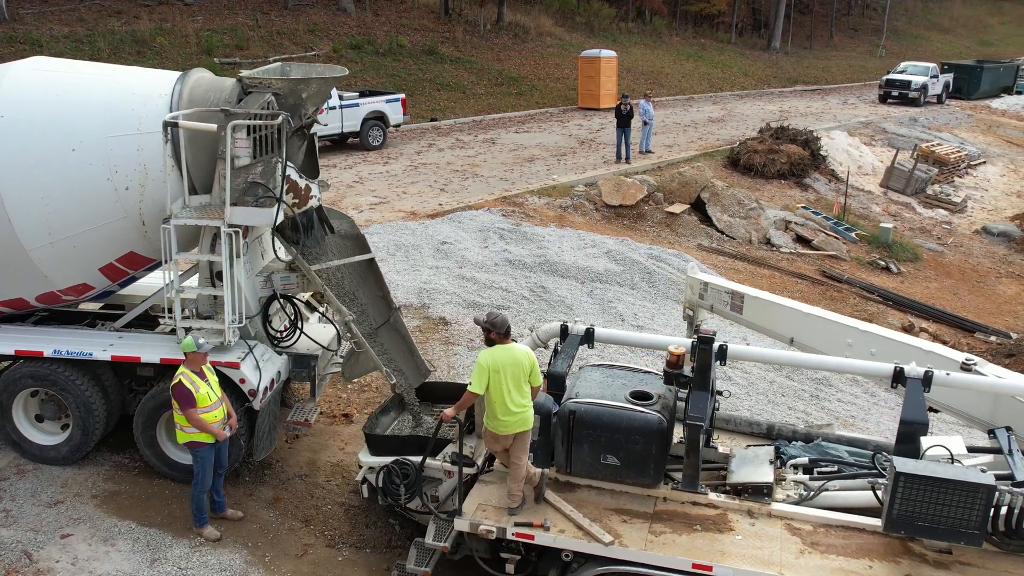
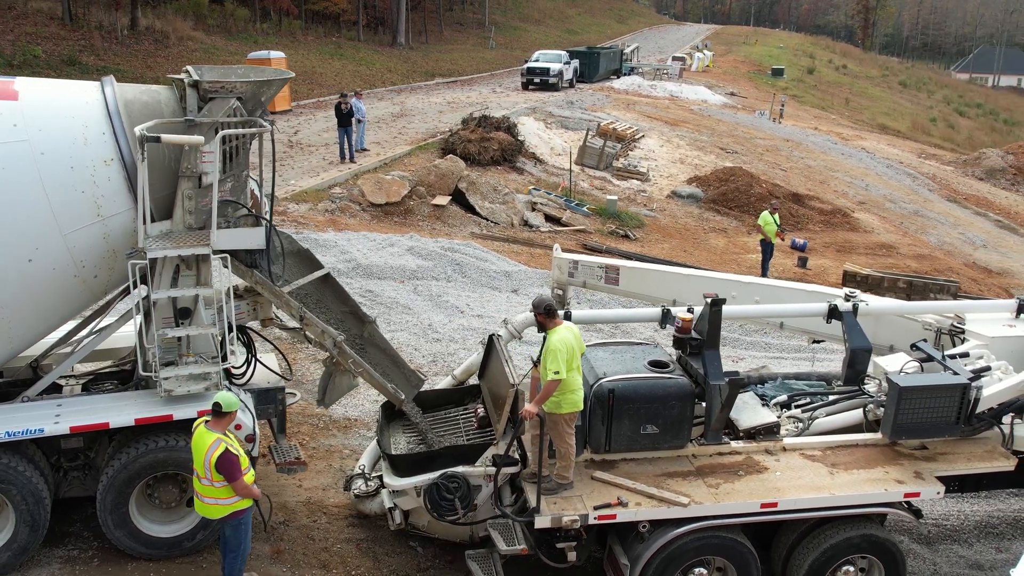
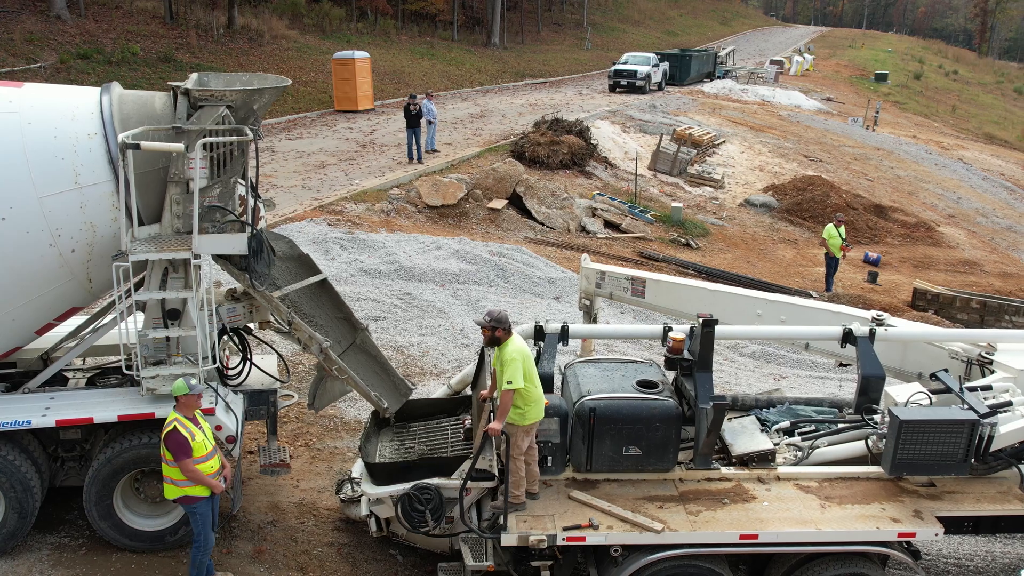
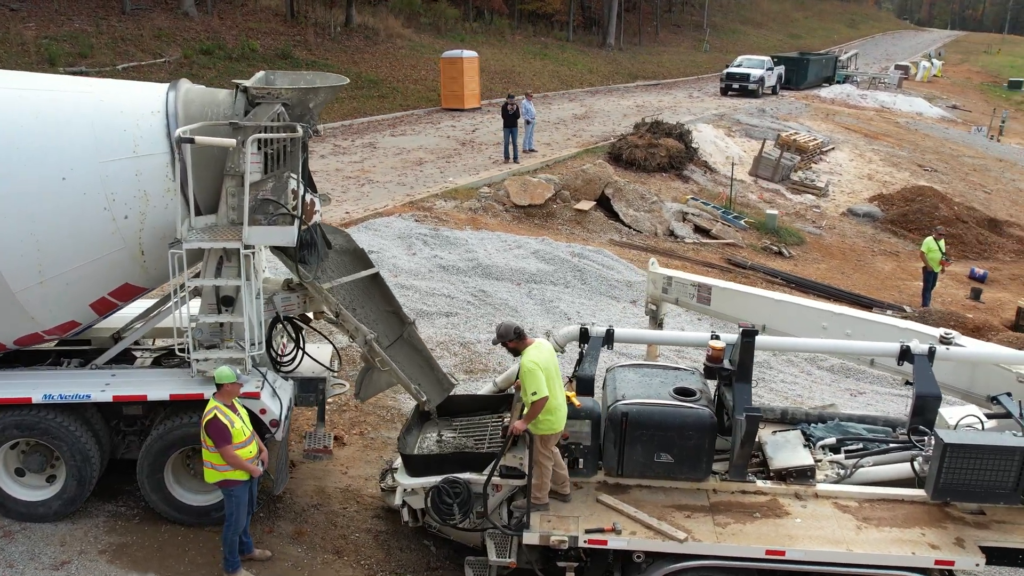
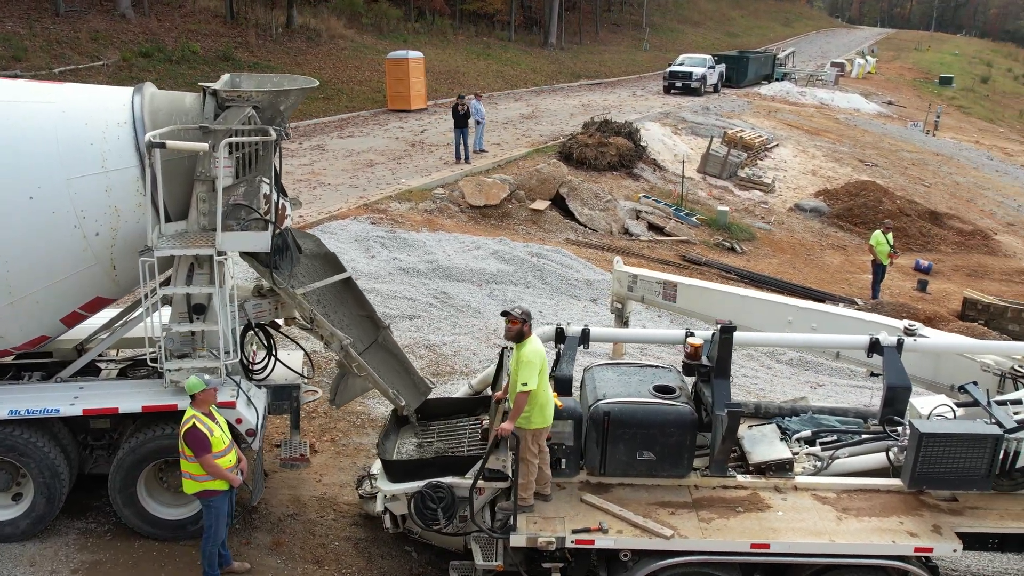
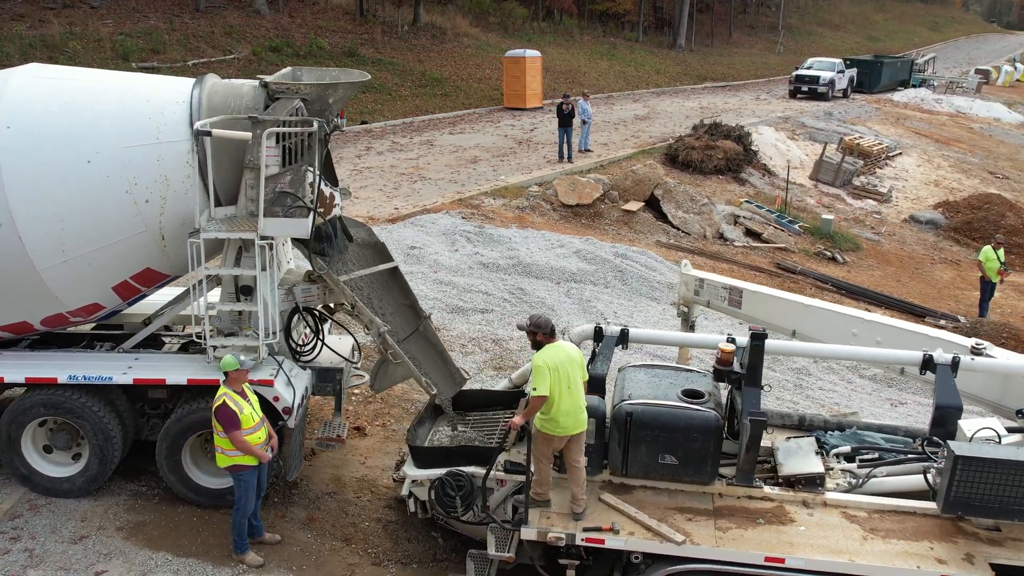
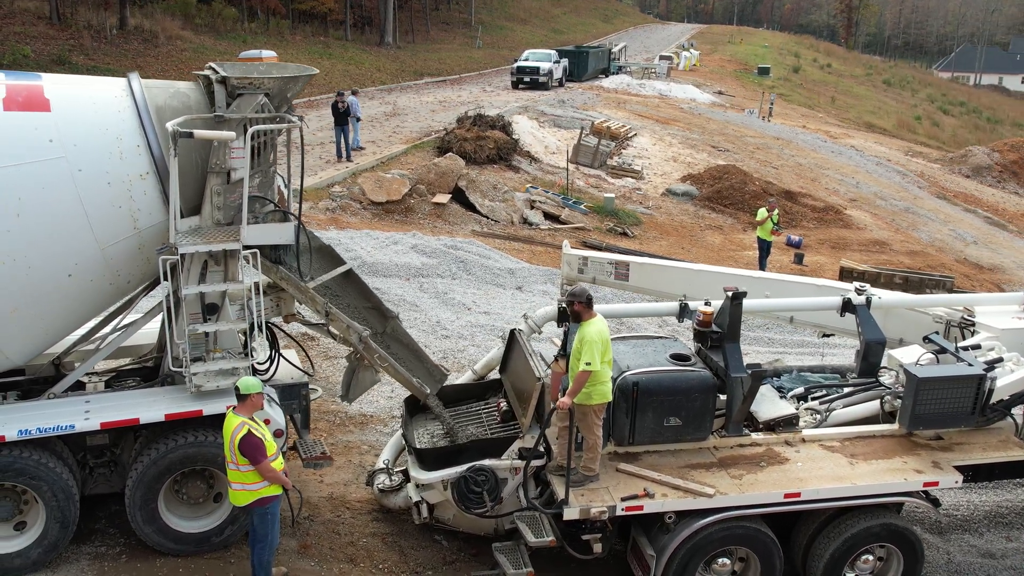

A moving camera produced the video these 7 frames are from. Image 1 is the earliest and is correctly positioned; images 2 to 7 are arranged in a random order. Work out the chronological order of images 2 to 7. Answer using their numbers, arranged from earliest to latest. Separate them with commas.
6, 4, 5, 3, 2, 7
